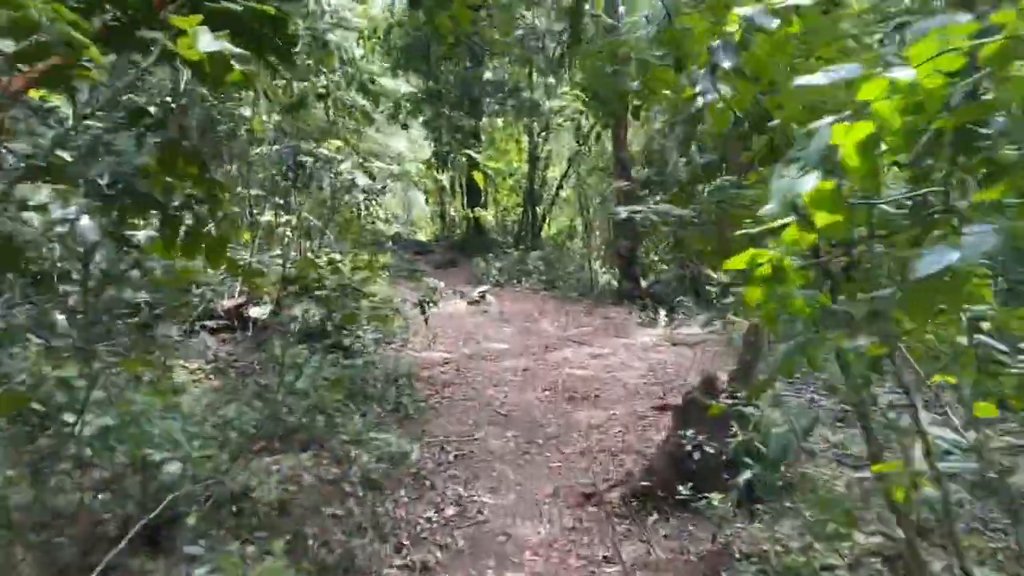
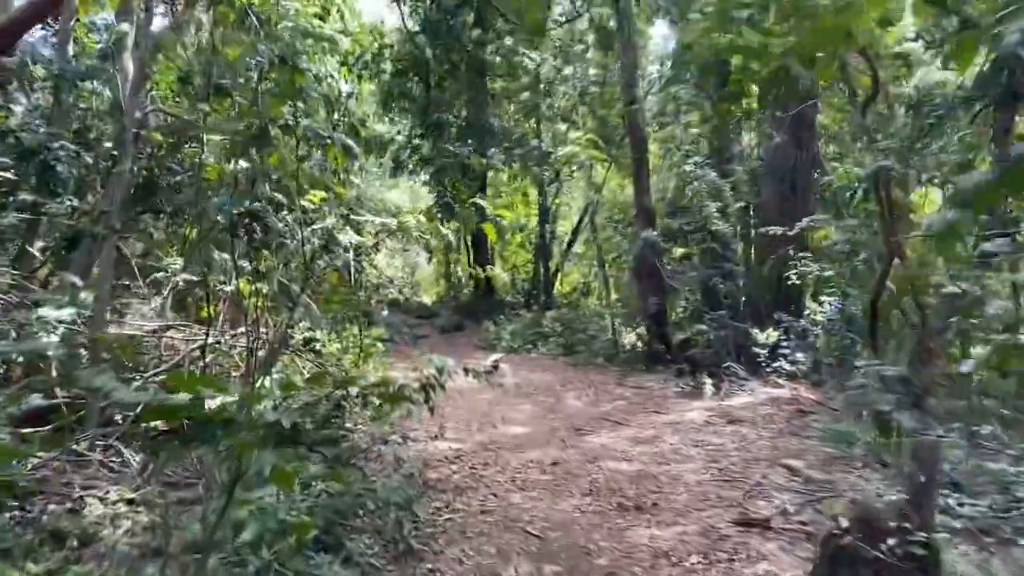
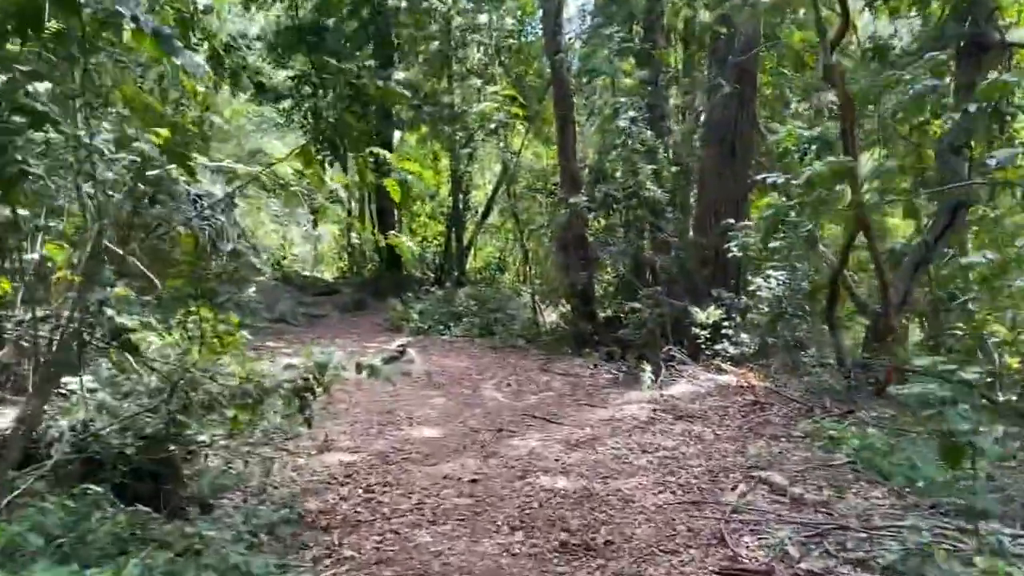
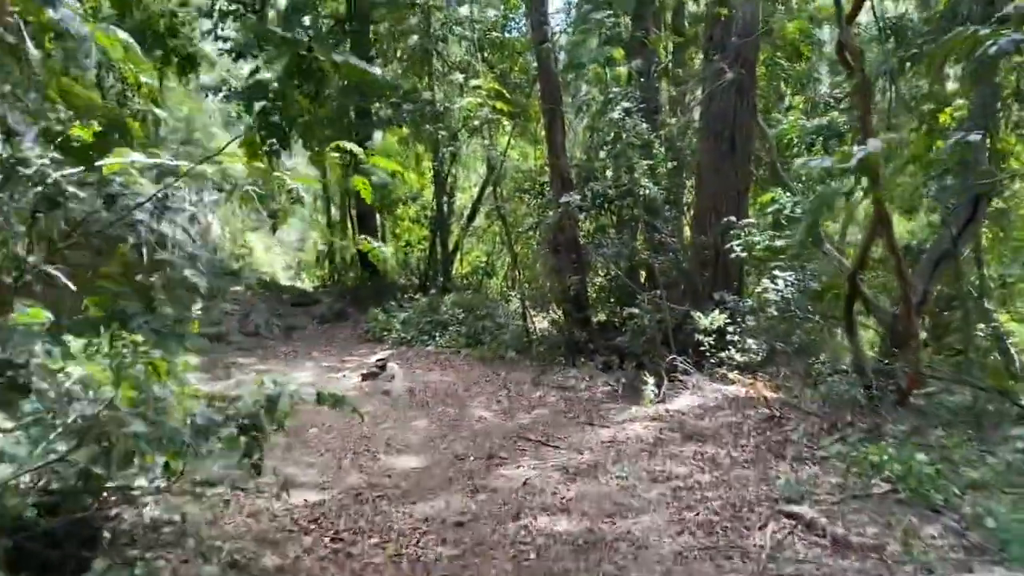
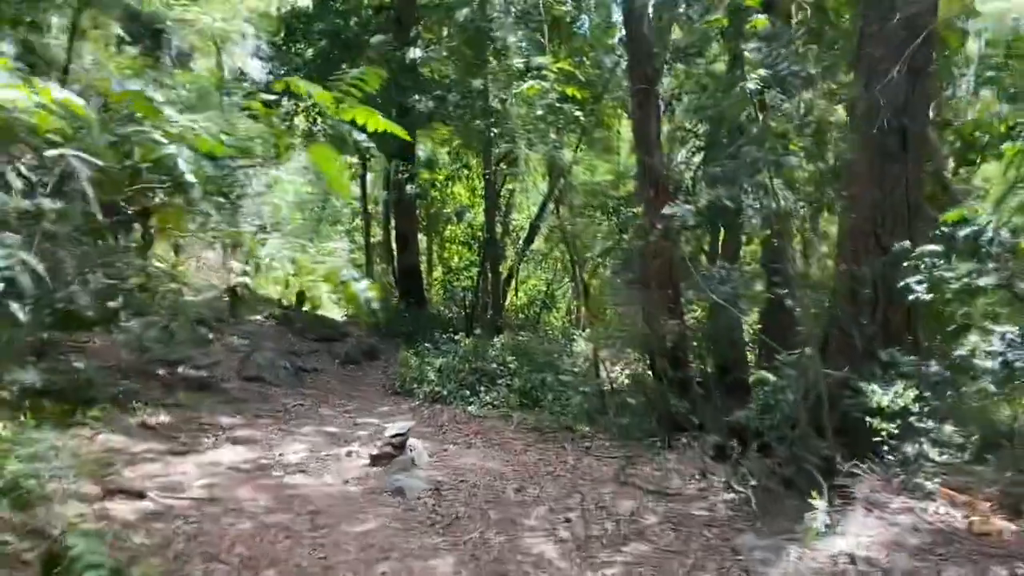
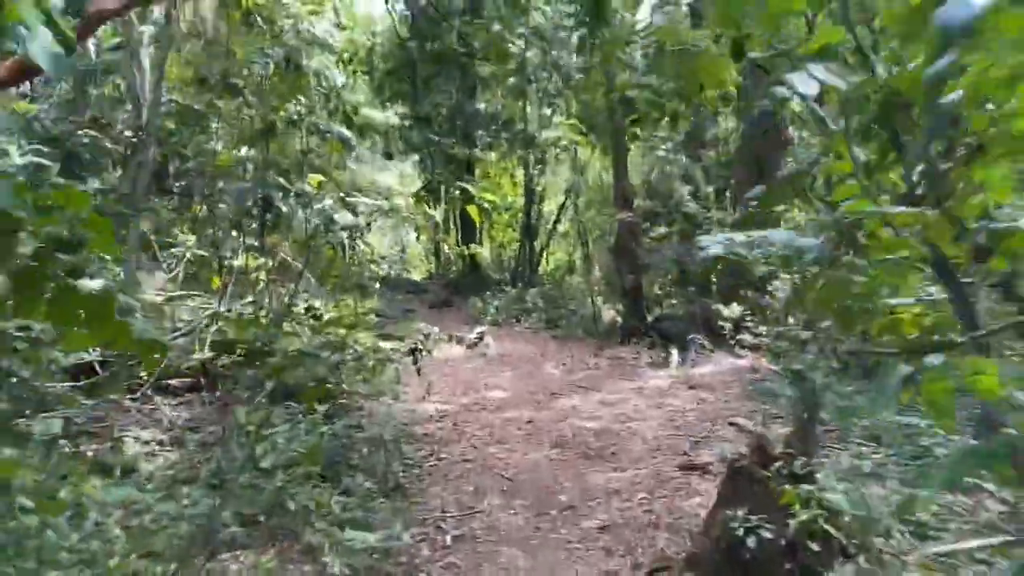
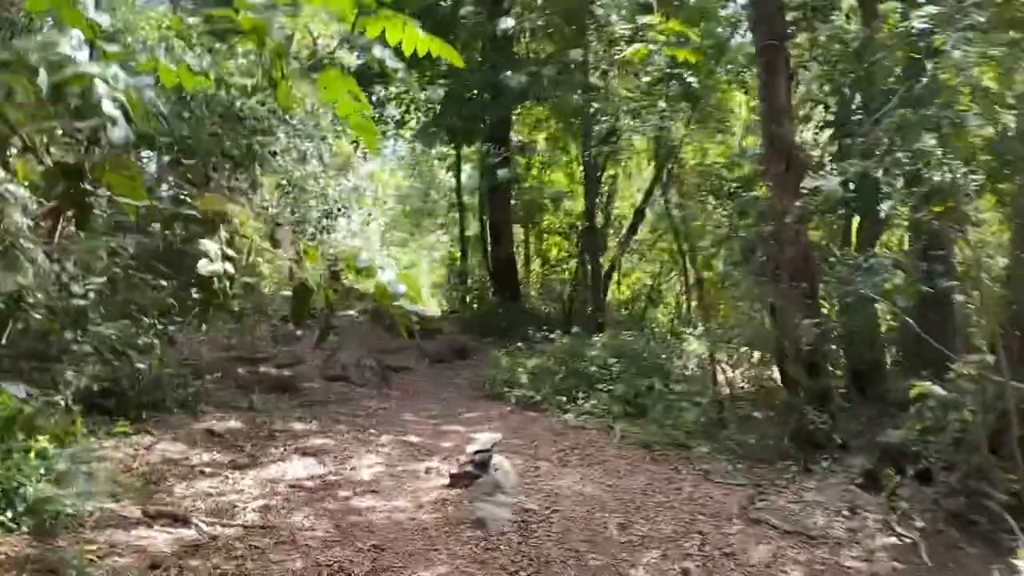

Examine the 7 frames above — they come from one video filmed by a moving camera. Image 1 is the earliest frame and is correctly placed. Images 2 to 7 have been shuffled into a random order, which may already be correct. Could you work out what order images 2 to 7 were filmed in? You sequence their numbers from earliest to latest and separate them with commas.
6, 2, 3, 4, 5, 7
